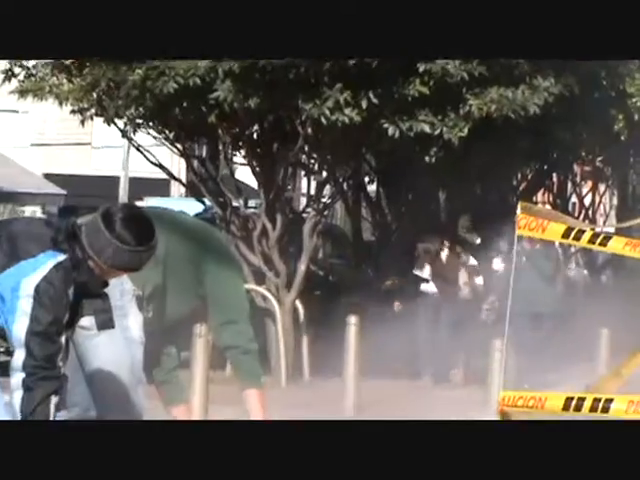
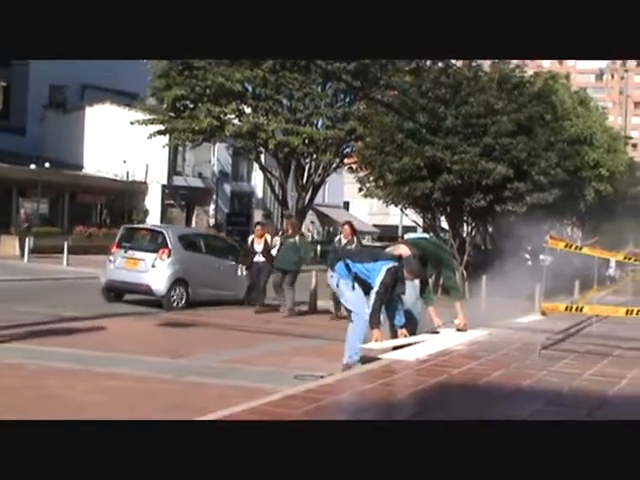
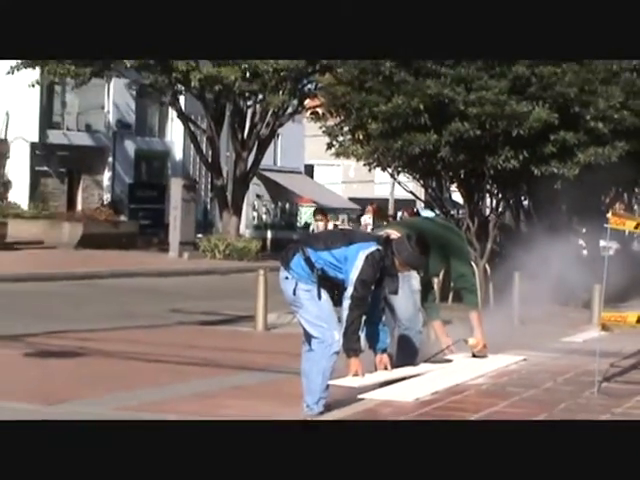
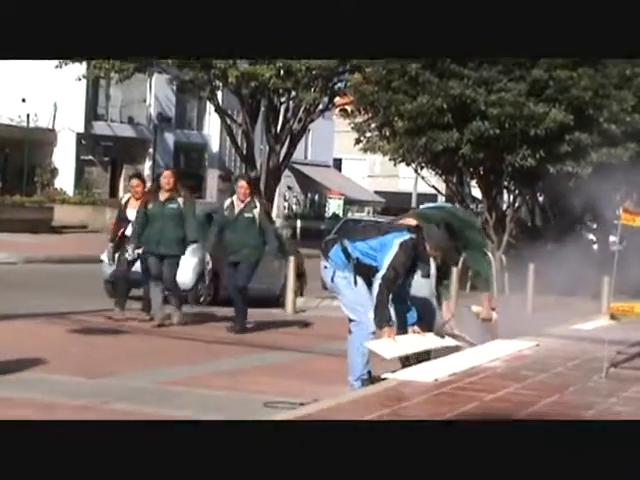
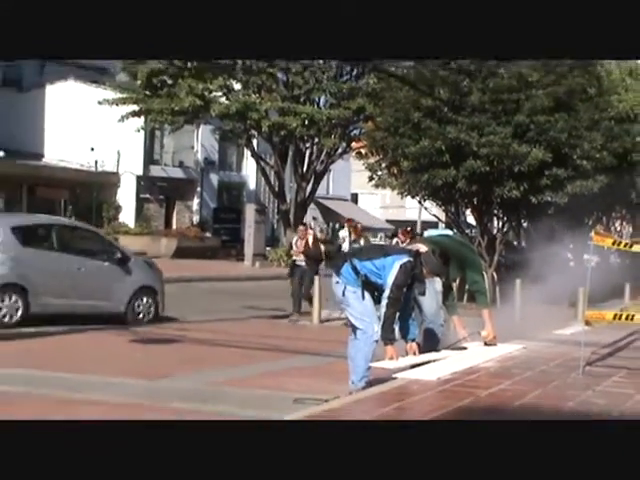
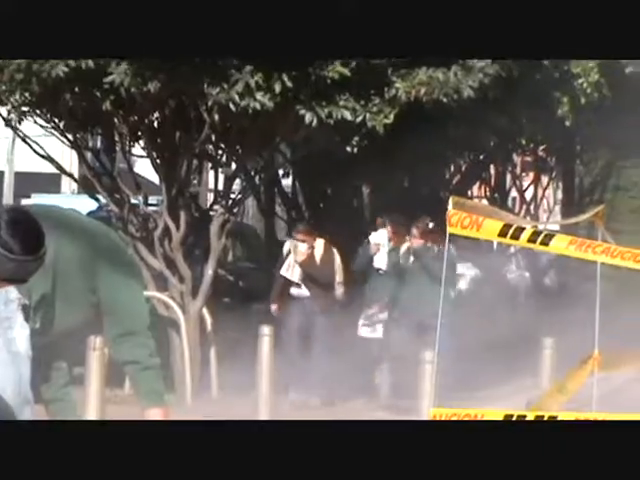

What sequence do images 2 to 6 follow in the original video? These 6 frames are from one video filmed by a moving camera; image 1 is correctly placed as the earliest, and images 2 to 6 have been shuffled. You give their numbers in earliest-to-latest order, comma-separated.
6, 3, 5, 2, 4
